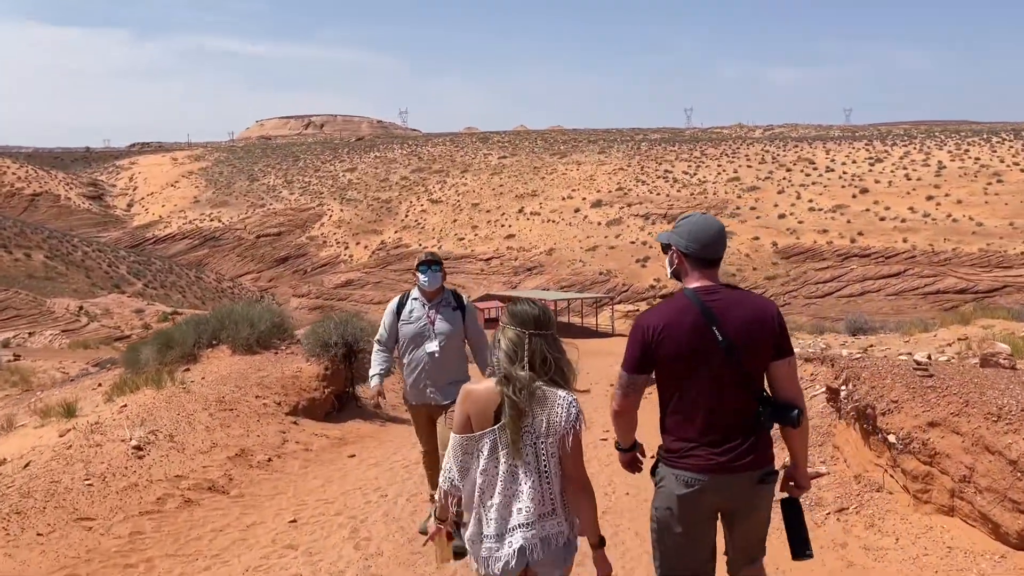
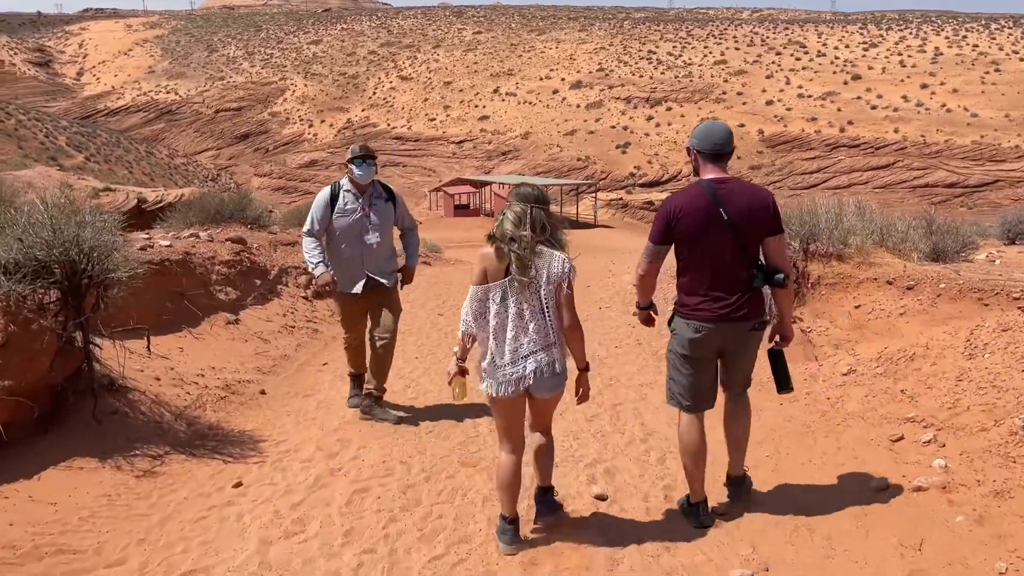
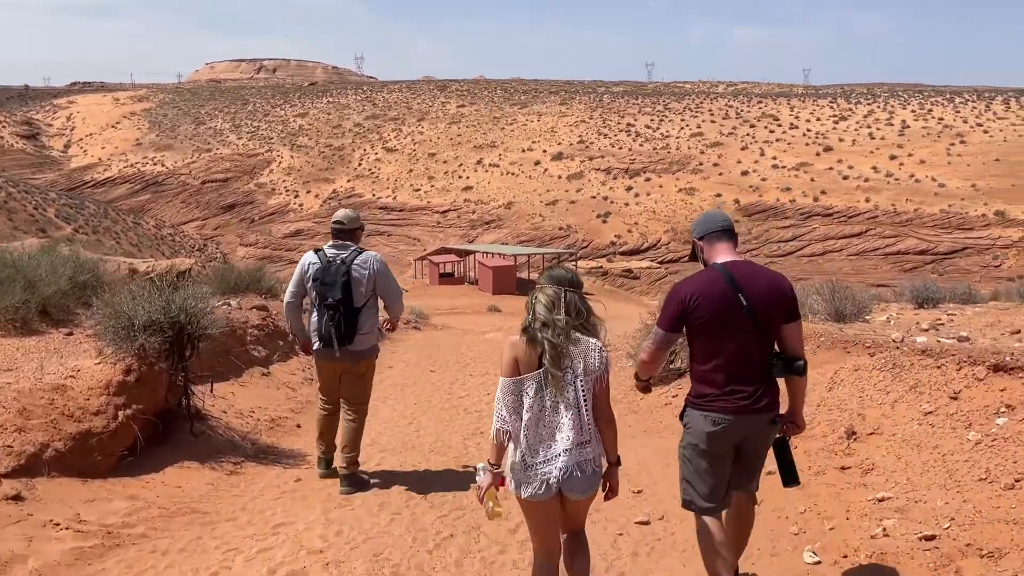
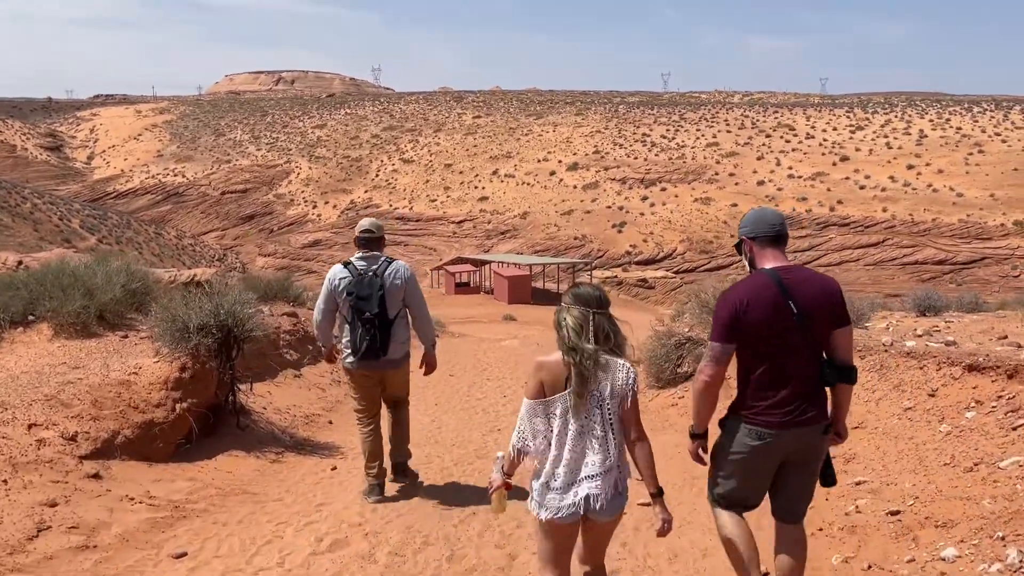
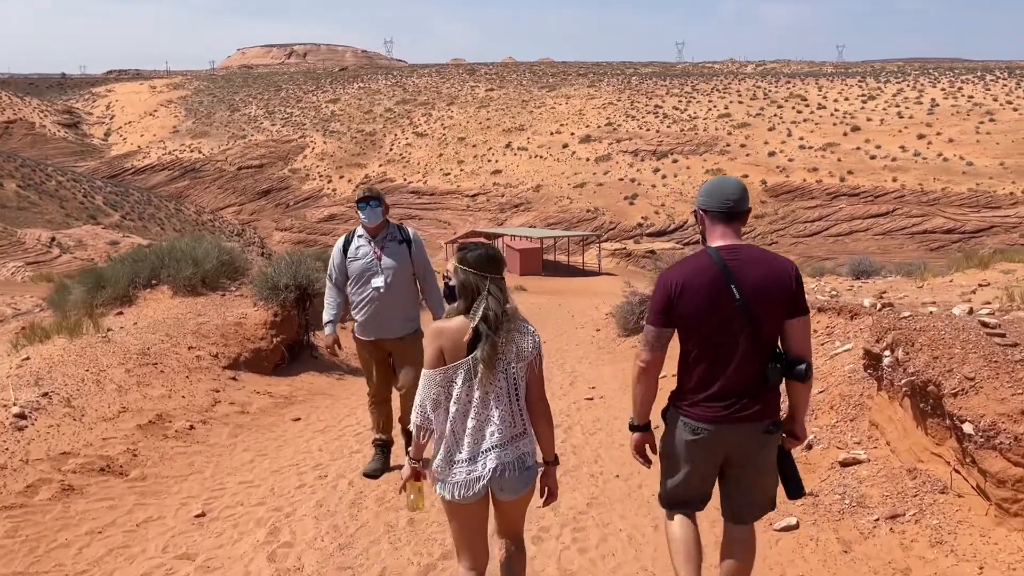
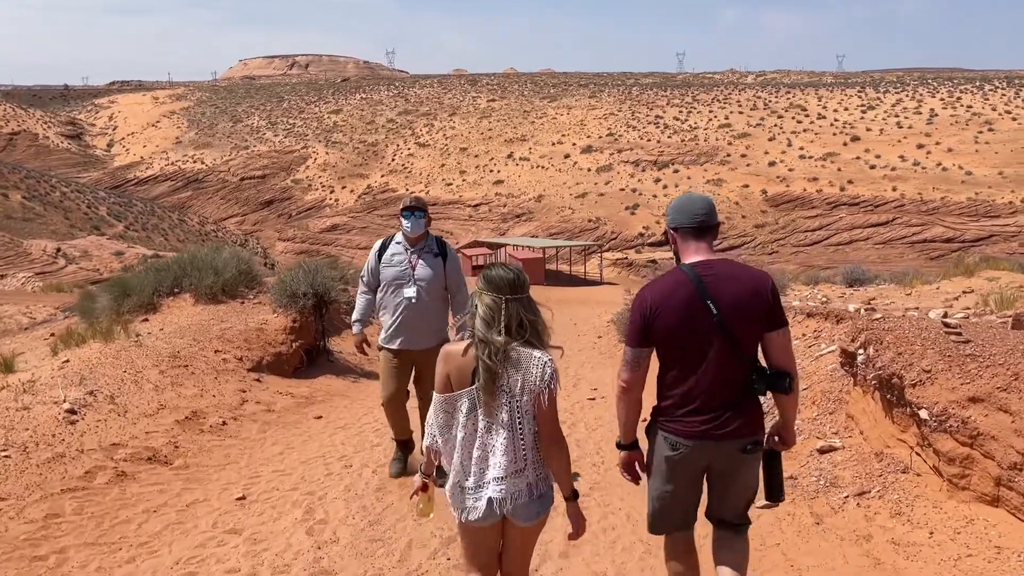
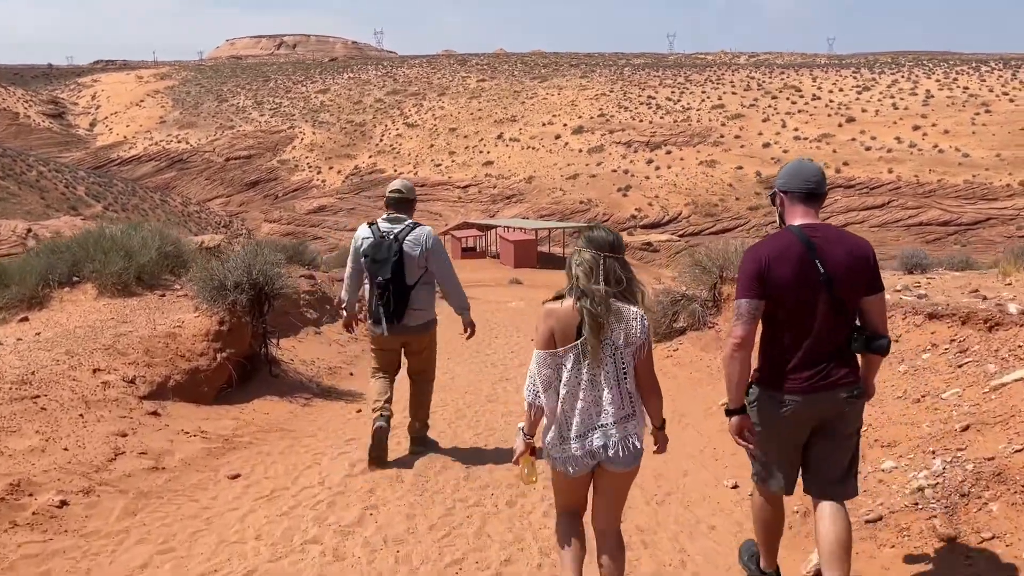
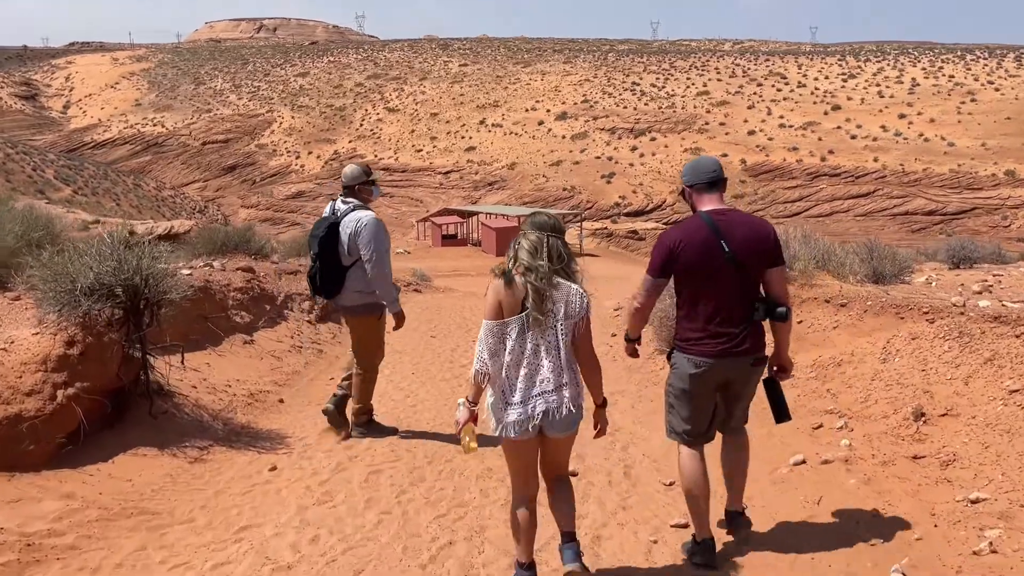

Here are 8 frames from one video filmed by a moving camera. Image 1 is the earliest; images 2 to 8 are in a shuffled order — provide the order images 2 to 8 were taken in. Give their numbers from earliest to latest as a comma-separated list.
6, 5, 7, 4, 3, 8, 2
